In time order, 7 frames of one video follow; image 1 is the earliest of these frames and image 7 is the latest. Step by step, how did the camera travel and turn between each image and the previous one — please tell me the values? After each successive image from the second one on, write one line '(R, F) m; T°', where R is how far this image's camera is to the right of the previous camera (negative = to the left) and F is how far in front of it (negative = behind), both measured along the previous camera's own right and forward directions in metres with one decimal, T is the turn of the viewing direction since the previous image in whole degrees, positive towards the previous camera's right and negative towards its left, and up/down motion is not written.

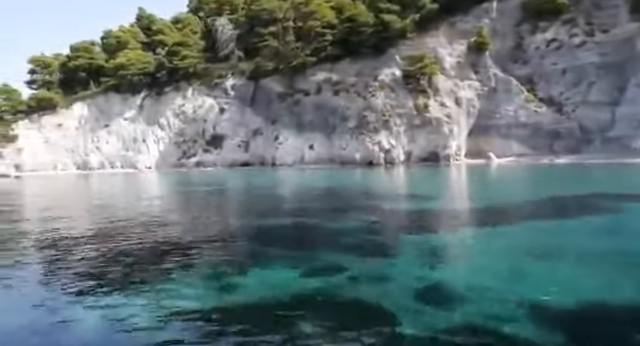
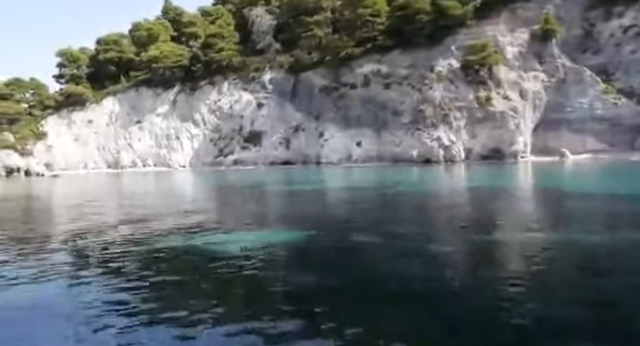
(-3.9, +3.2) m; -1°
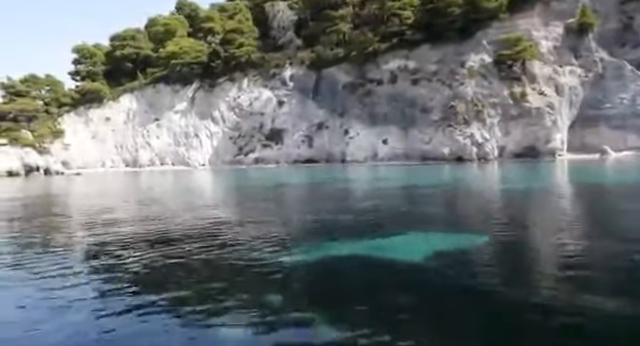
(-2.1, +1.4) m; 0°
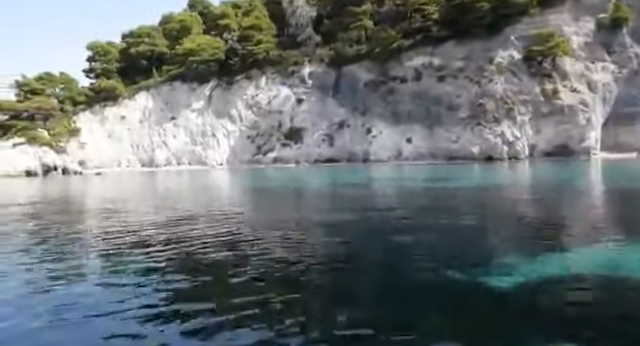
(-1.9, +1.2) m; 0°
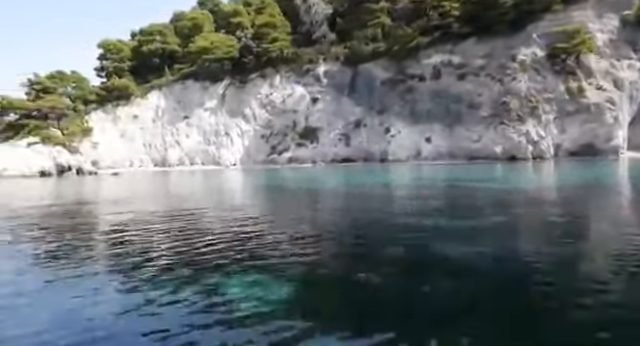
(-1.5, +0.9) m; 0°
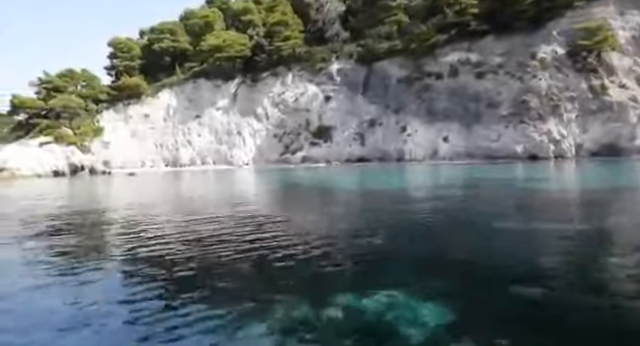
(-1.3, +0.7) m; 0°
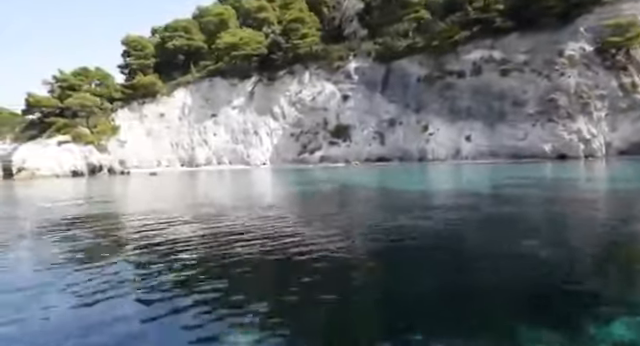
(-1.7, +0.9) m; 0°
